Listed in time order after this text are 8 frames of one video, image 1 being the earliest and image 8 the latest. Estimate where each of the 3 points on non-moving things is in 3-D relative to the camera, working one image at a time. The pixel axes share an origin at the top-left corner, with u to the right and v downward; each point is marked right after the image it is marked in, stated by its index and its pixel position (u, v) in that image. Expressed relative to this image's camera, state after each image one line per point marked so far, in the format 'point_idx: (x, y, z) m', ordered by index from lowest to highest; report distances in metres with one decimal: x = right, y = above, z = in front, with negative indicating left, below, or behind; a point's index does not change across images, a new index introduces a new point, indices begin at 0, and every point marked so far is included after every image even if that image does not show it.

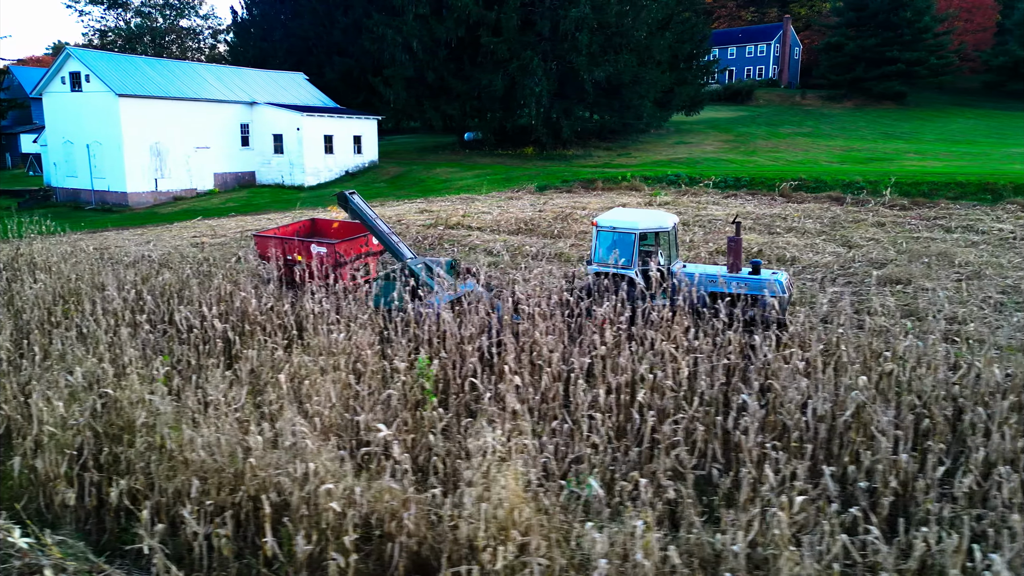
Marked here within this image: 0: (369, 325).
0: (-1.3, -0.3, +6.2) m
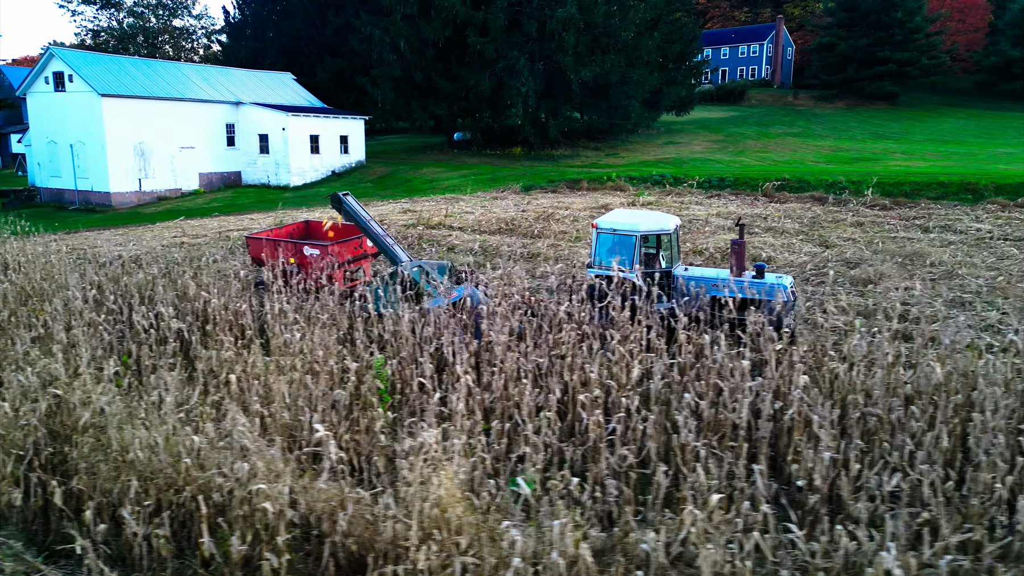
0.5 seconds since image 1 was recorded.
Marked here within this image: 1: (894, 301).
0: (-1.6, -0.3, +6.2) m
1: (+4.2, -0.2, +7.6) m
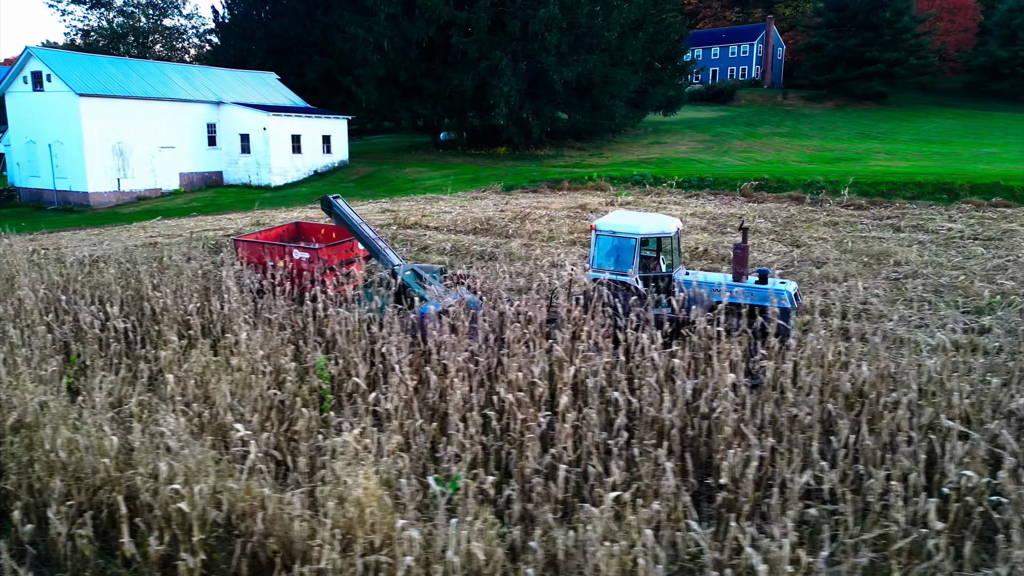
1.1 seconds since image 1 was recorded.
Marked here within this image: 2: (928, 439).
0: (-2.1, -0.3, +6.2) m
1: (+3.7, -0.2, +7.6) m
2: (+2.4, -0.9, +4.1) m
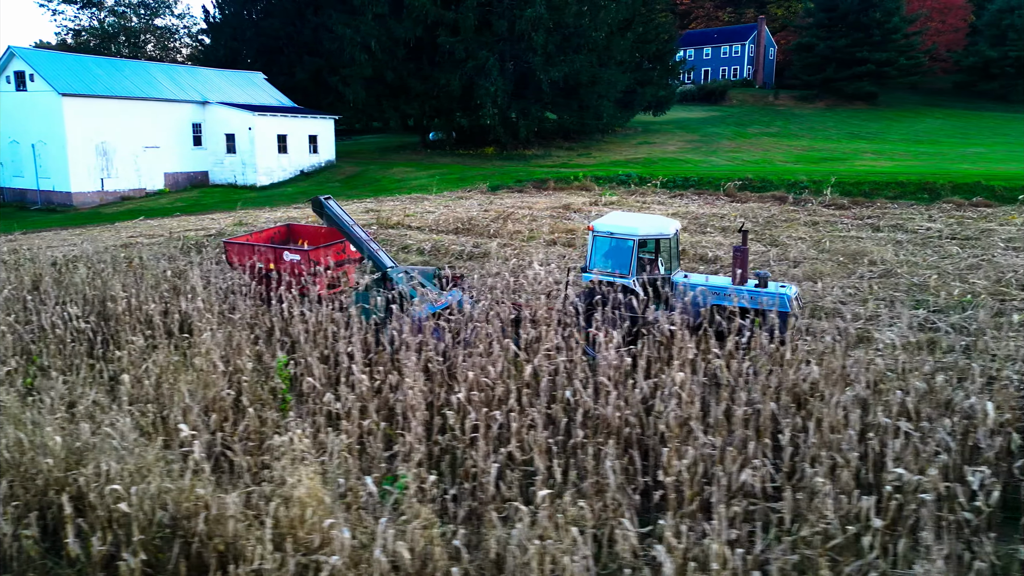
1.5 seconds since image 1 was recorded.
0: (-2.4, -0.3, +6.2) m
1: (+3.4, -0.1, +7.6) m
2: (+2.1, -0.9, +4.1) m
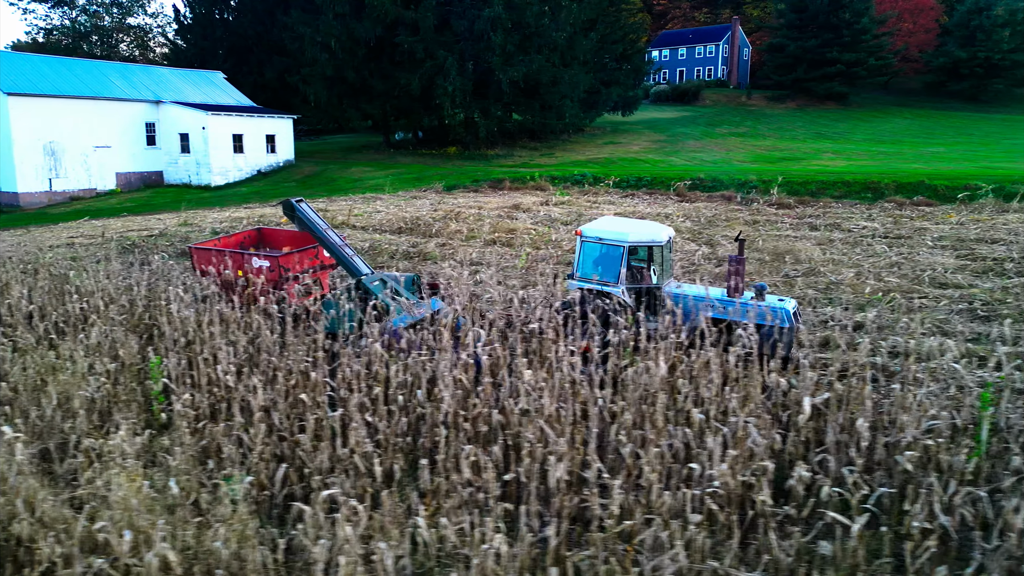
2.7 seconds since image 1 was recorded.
0: (-3.4, -0.3, +6.2) m
1: (+2.4, -0.1, +7.6) m
2: (+1.2, -0.9, +4.2) m
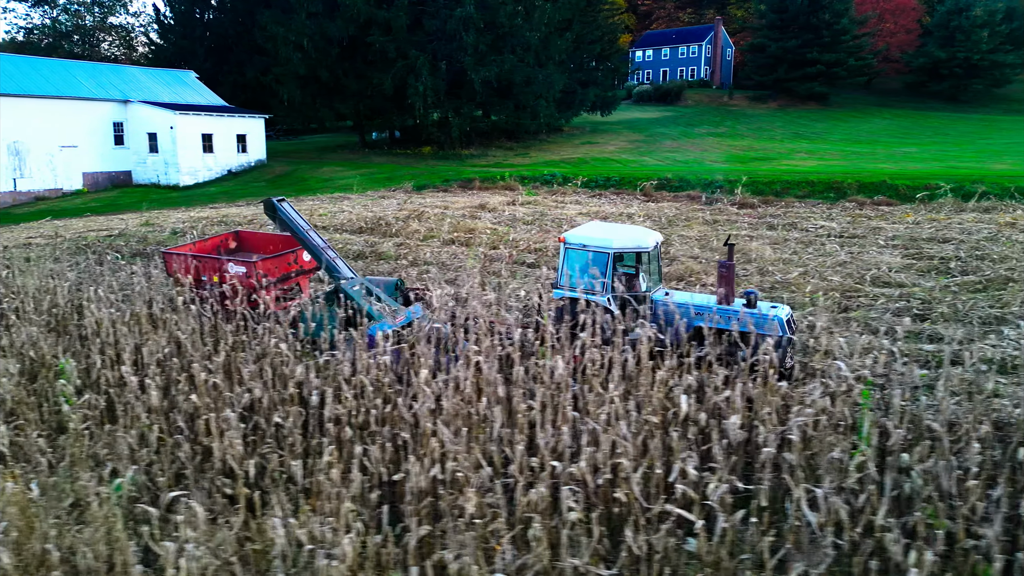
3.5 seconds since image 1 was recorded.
0: (-4.1, -0.3, +6.1) m
1: (+1.7, -0.1, +7.7) m
2: (+0.5, -0.9, +4.2) m
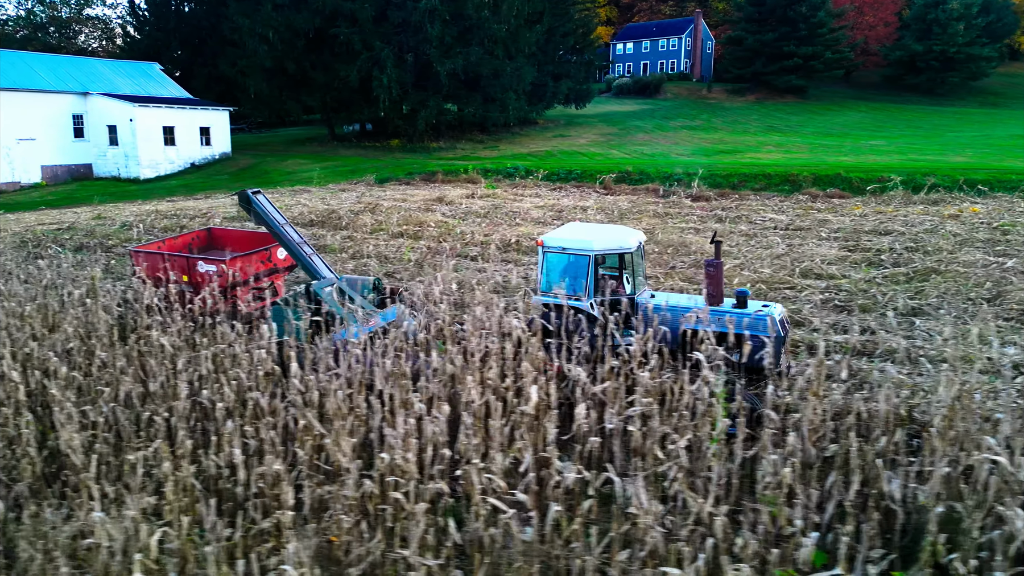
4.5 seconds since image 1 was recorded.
0: (-5.0, -0.3, +6.1) m
1: (+0.8, 0.0, +7.7) m
2: (-0.3, -0.8, +4.2) m
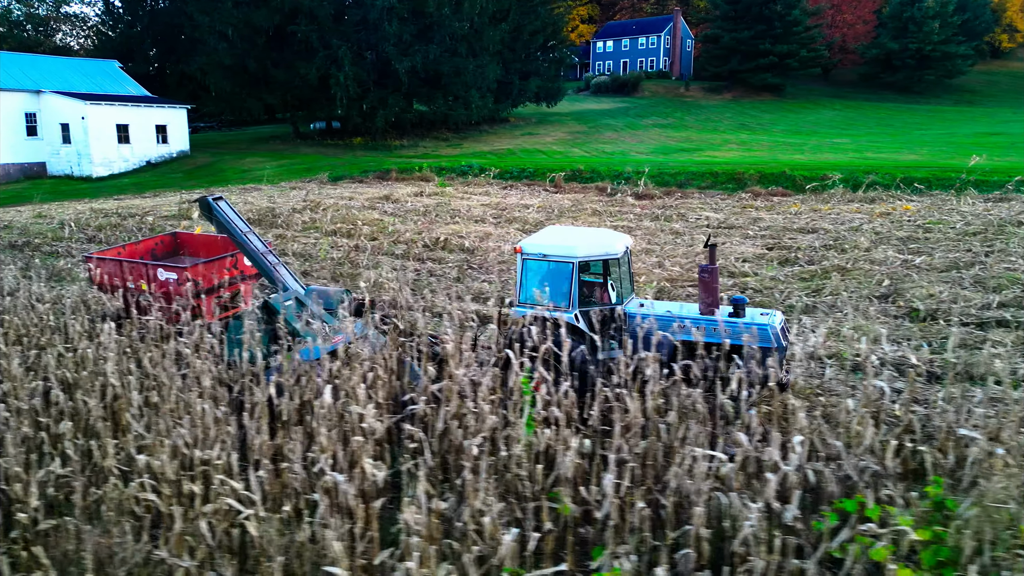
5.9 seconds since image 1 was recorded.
0: (-6.1, -0.3, +6.0) m
1: (-0.4, 0.0, +7.6) m
2: (-1.5, -0.8, +4.1) m
